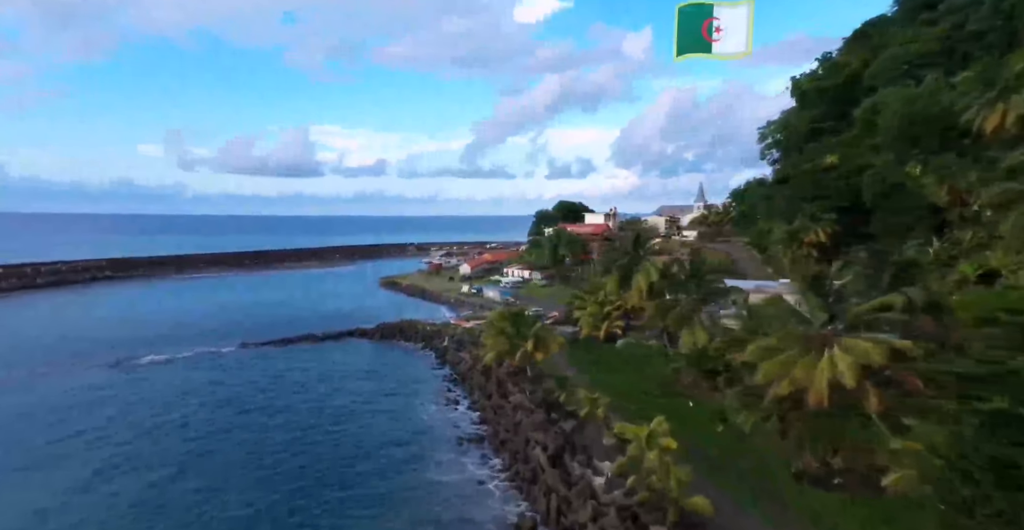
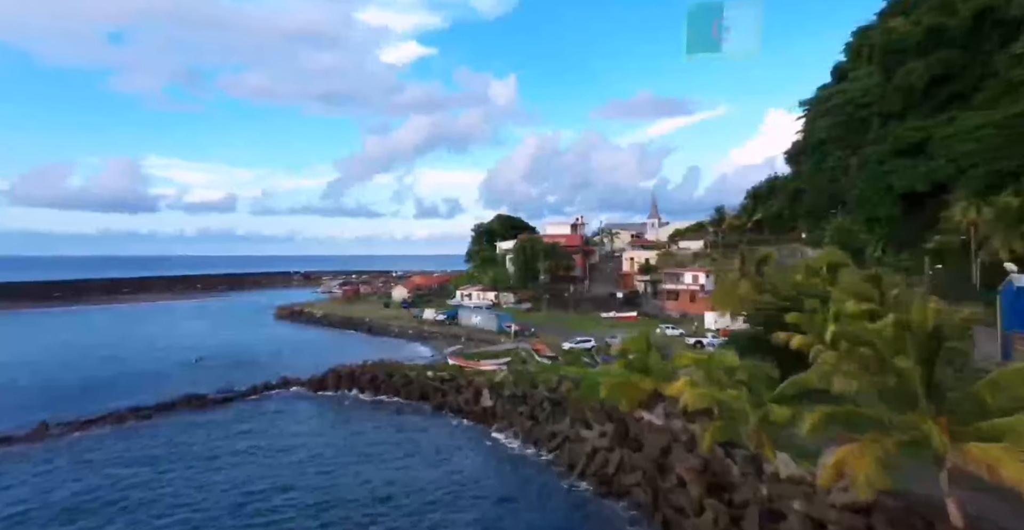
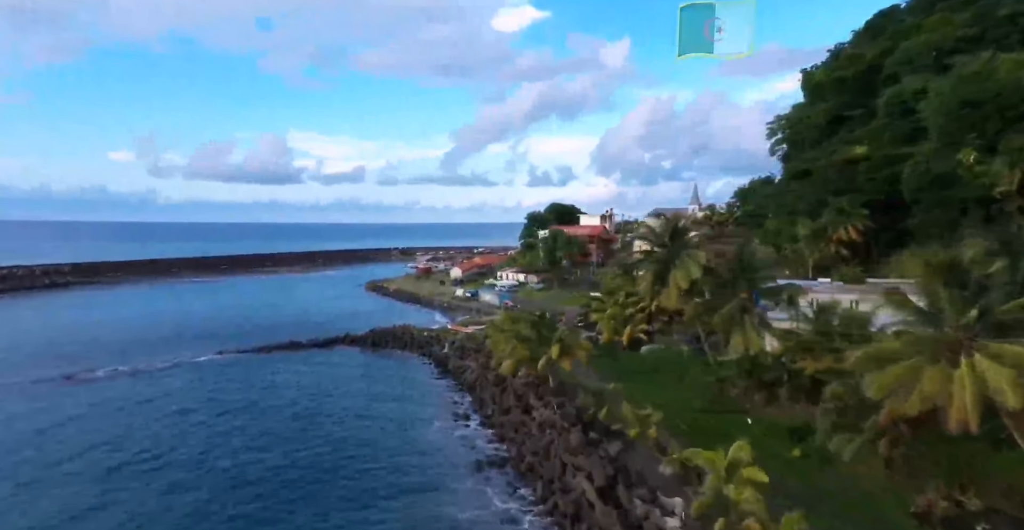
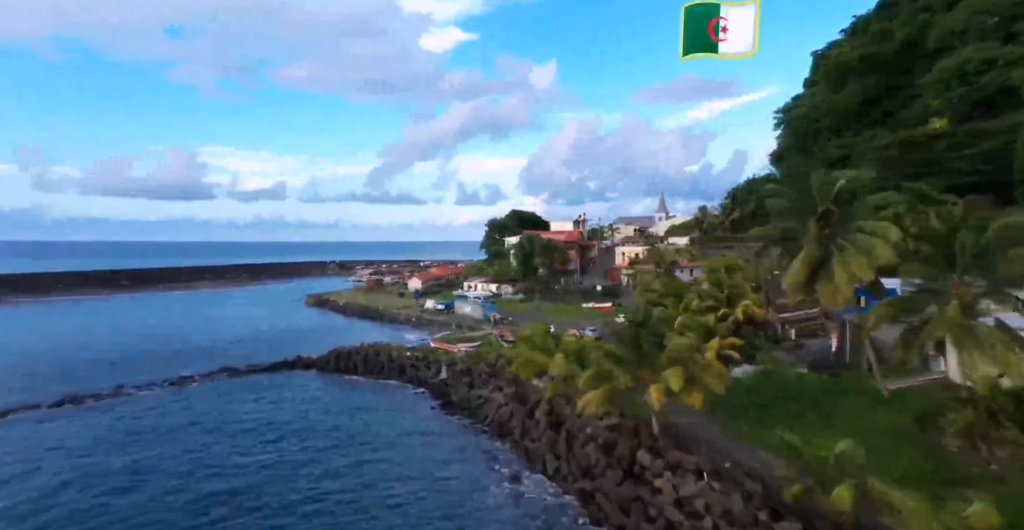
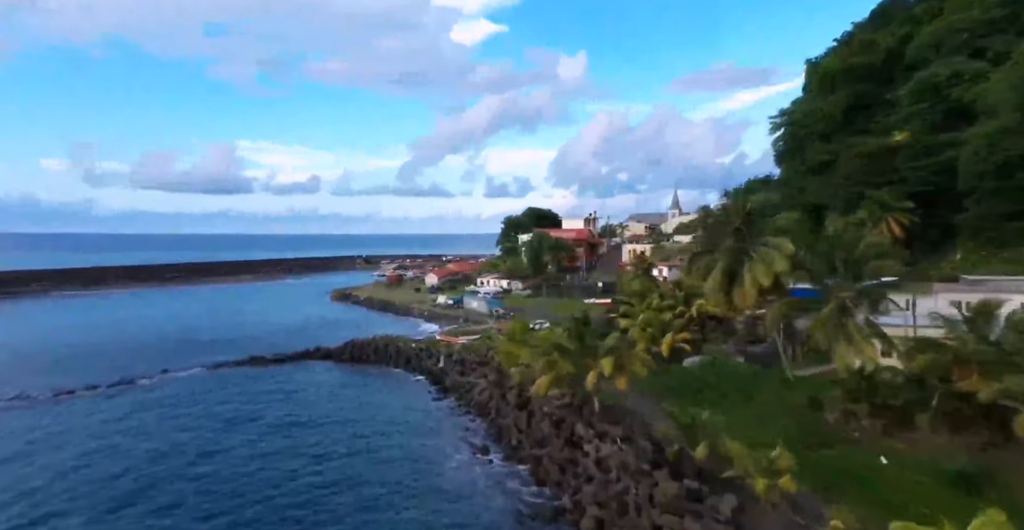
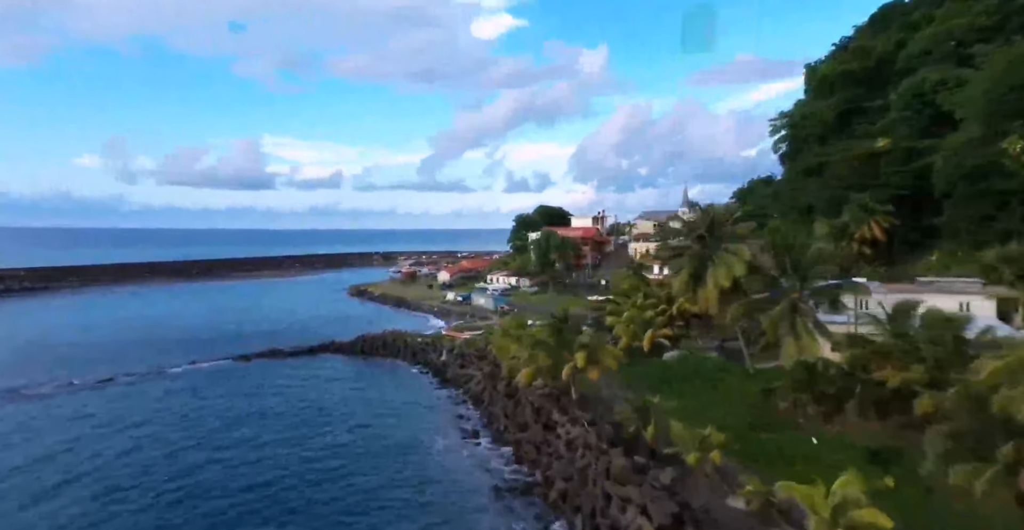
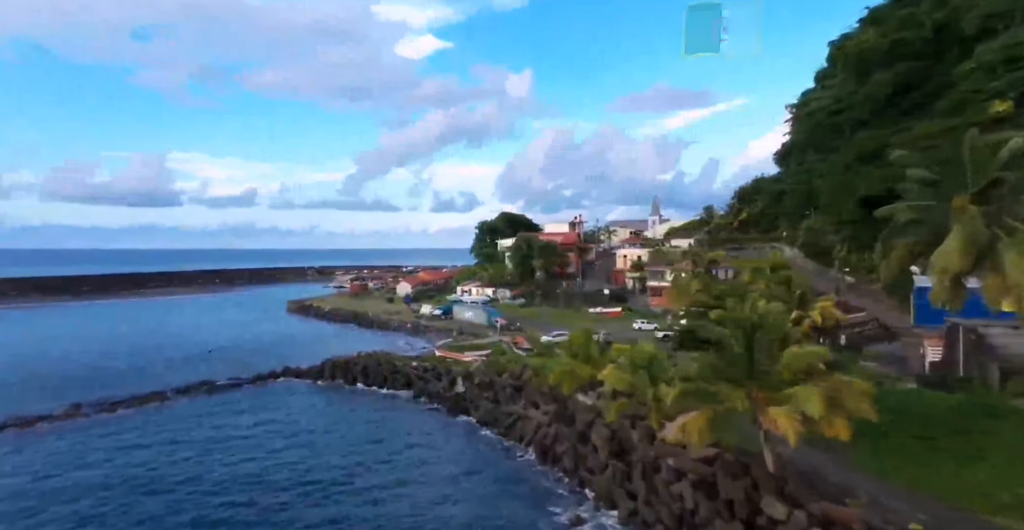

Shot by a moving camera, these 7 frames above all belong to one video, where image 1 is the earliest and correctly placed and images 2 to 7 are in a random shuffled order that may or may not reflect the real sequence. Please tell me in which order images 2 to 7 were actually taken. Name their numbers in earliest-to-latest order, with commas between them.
3, 6, 5, 4, 7, 2
